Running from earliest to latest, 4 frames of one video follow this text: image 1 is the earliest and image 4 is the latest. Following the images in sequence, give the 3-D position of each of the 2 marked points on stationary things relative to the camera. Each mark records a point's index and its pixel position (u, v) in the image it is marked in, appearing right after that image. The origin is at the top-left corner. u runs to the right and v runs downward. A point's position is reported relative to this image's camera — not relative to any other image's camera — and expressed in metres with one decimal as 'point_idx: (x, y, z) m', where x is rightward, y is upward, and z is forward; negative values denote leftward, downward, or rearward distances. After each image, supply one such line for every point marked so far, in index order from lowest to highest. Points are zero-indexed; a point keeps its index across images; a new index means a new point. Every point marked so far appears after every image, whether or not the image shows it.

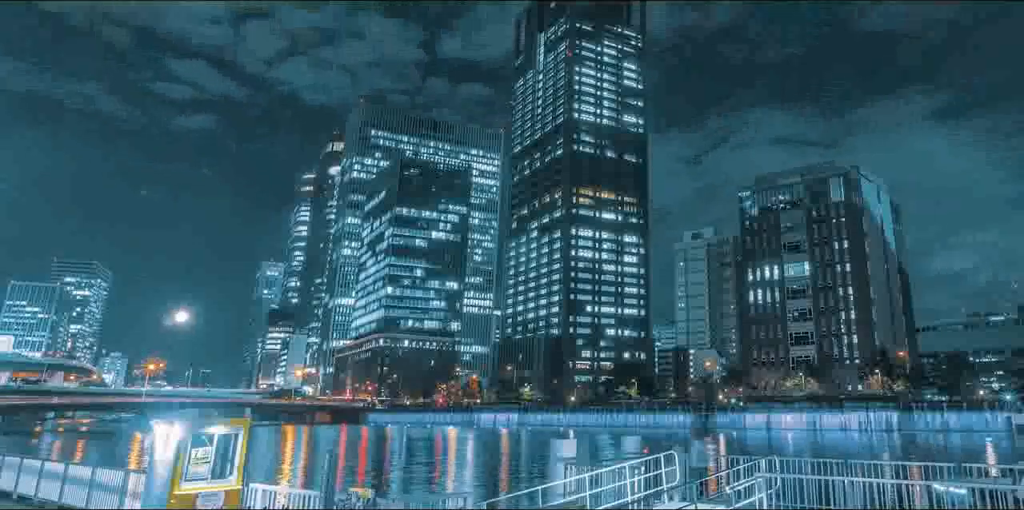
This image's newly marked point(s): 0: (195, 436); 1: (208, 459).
0: (-8.9, -5.1, +16.4) m
1: (-8.7, -5.8, +16.5) m
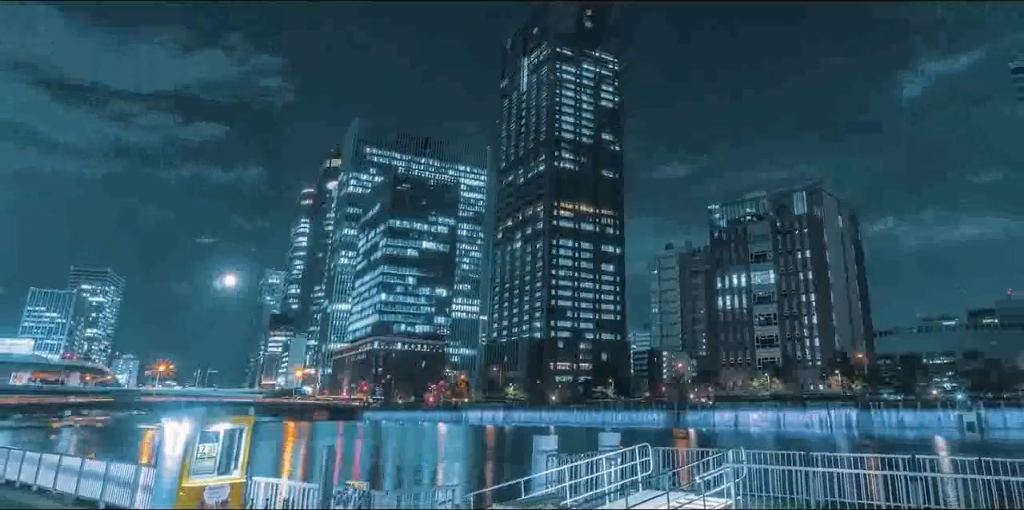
0: (-9.5, -5.4, +17.9) m
1: (-9.2, -6.1, +18.0) m
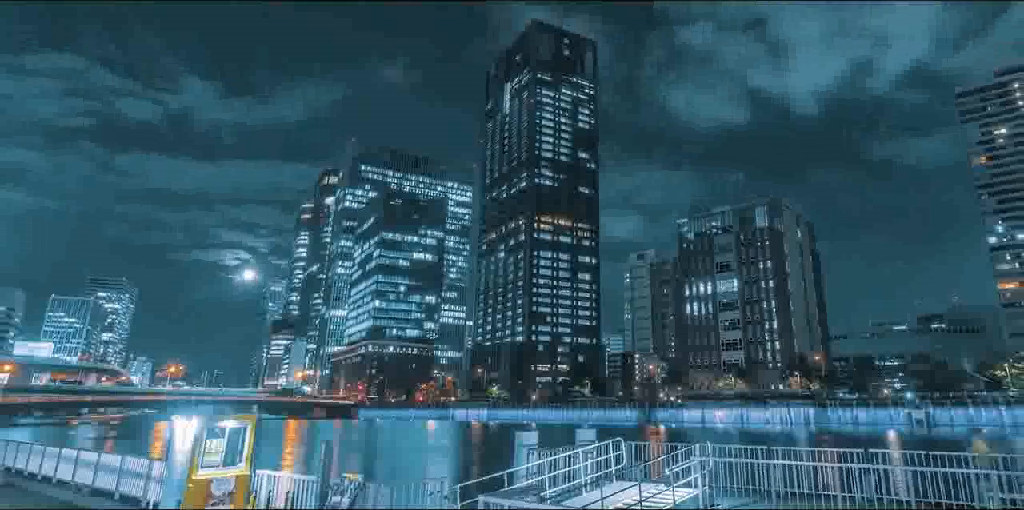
0: (-10.1, -5.9, +19.8) m
1: (-9.9, -6.5, +19.8) m
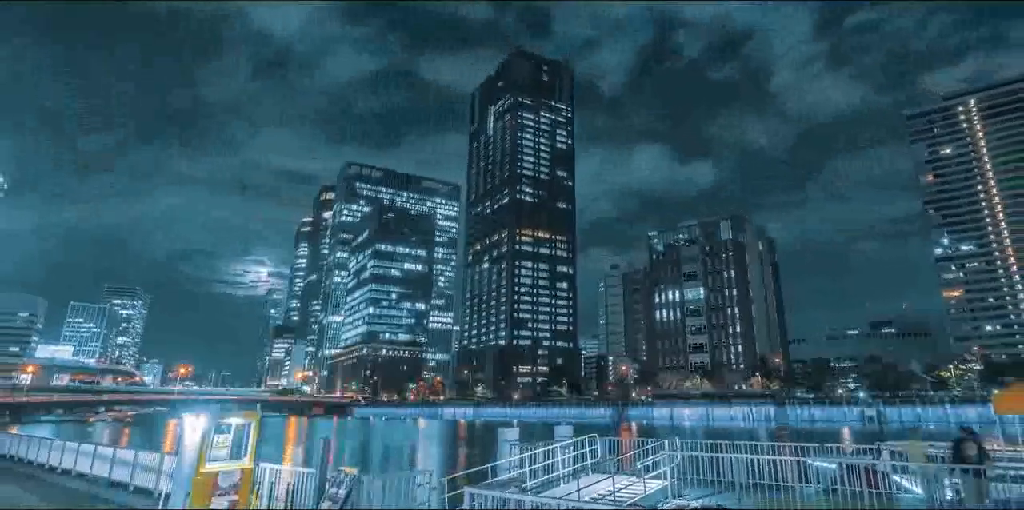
0: (-10.9, -6.3, +21.8) m
1: (-10.6, -7.0, +21.9) m
